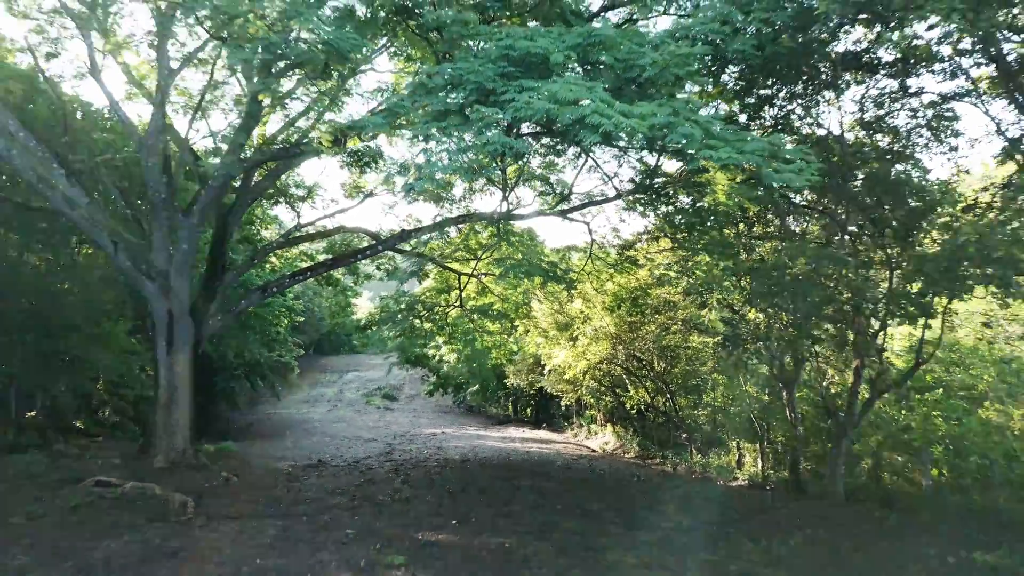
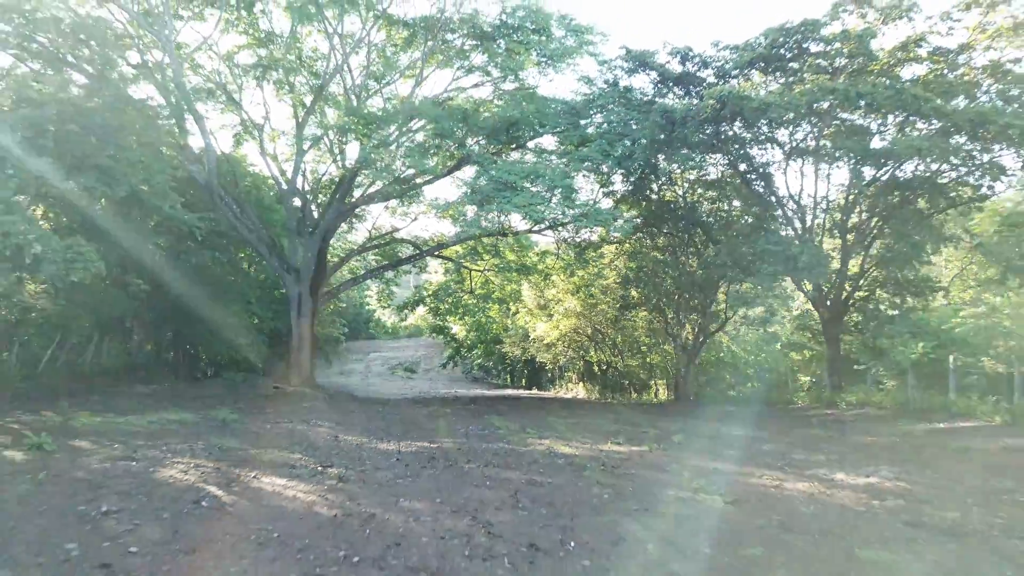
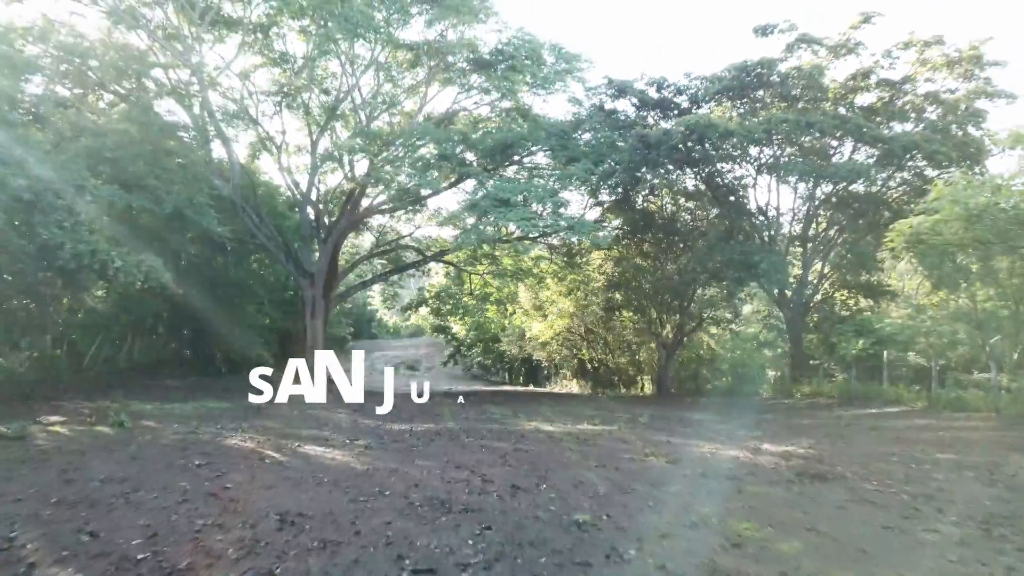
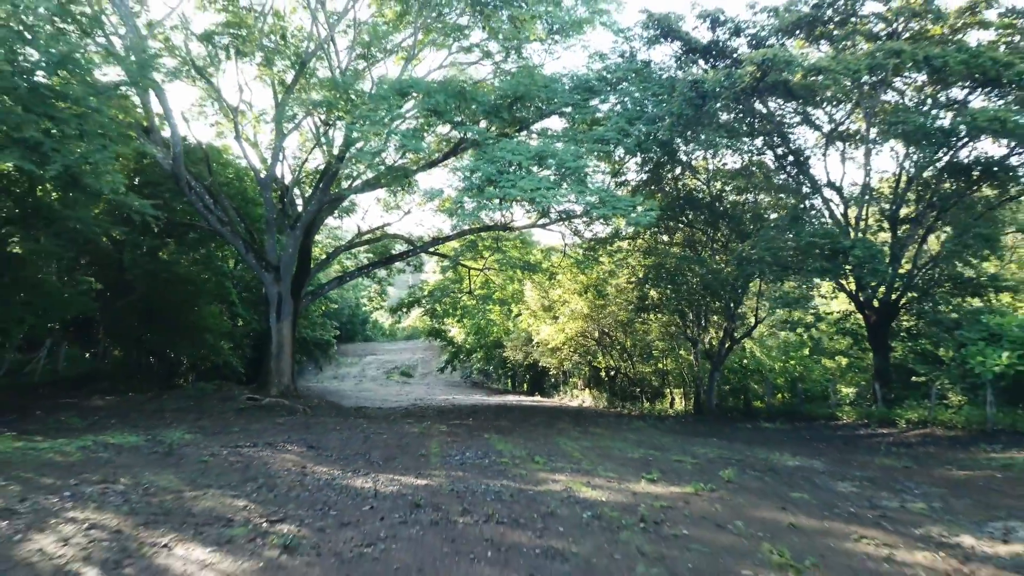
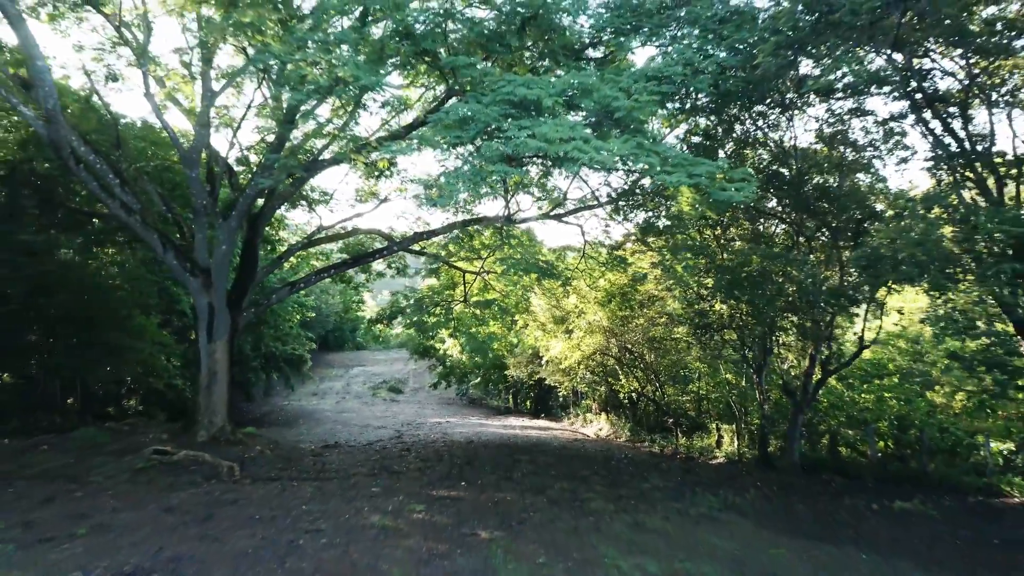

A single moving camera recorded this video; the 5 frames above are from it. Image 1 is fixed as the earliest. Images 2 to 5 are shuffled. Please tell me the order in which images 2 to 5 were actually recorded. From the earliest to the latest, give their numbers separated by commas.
5, 4, 2, 3
